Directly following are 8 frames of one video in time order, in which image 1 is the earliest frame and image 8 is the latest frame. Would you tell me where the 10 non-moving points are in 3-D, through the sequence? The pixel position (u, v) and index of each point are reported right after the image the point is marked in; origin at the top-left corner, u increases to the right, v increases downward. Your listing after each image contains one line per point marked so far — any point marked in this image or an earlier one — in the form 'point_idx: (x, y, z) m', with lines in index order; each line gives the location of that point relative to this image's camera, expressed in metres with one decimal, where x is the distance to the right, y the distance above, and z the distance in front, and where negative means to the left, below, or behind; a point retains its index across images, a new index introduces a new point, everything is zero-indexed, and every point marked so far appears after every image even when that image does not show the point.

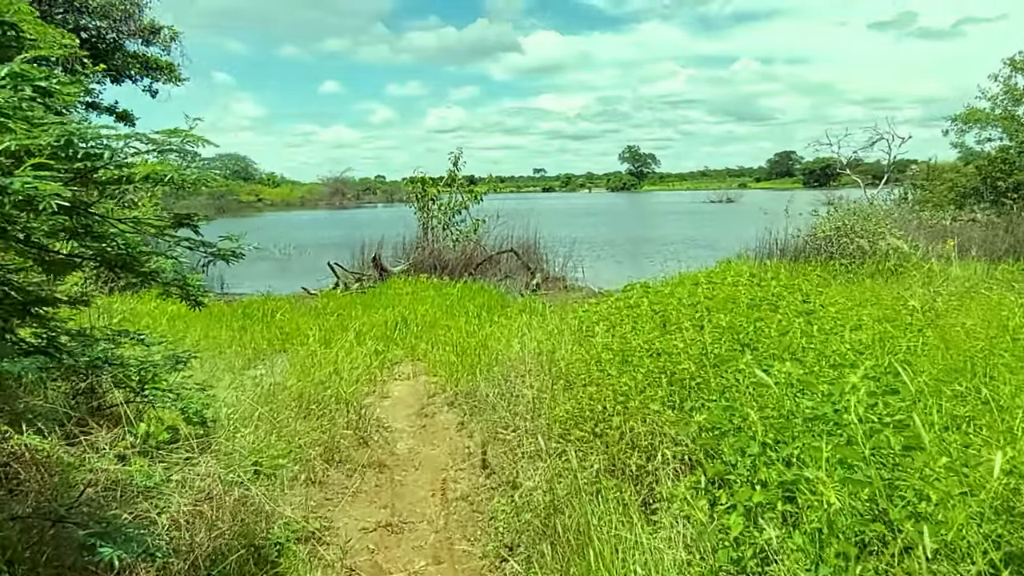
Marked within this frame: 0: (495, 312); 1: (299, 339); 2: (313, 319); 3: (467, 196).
0: (-0.2, -0.4, +10.6) m
1: (-2.5, -0.6, +8.8) m
2: (-2.7, -0.5, +10.1) m
3: (-1.0, +2.1, +16.8) m
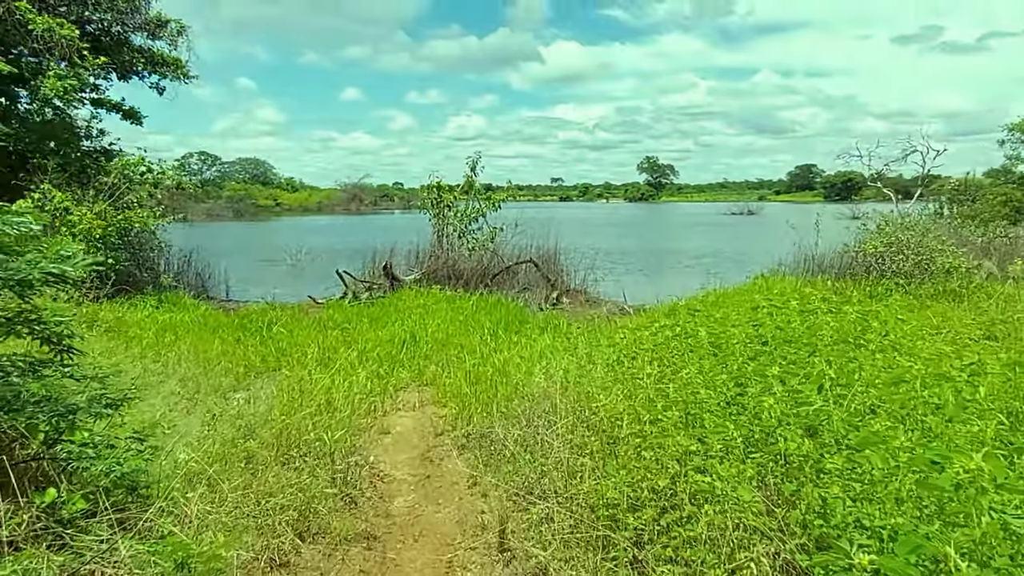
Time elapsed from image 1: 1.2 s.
0: (0.0, -0.6, +9.7) m
1: (-2.3, -0.8, +7.9) m
2: (-2.5, -0.6, +9.3) m
3: (-0.6, +1.8, +15.9) m
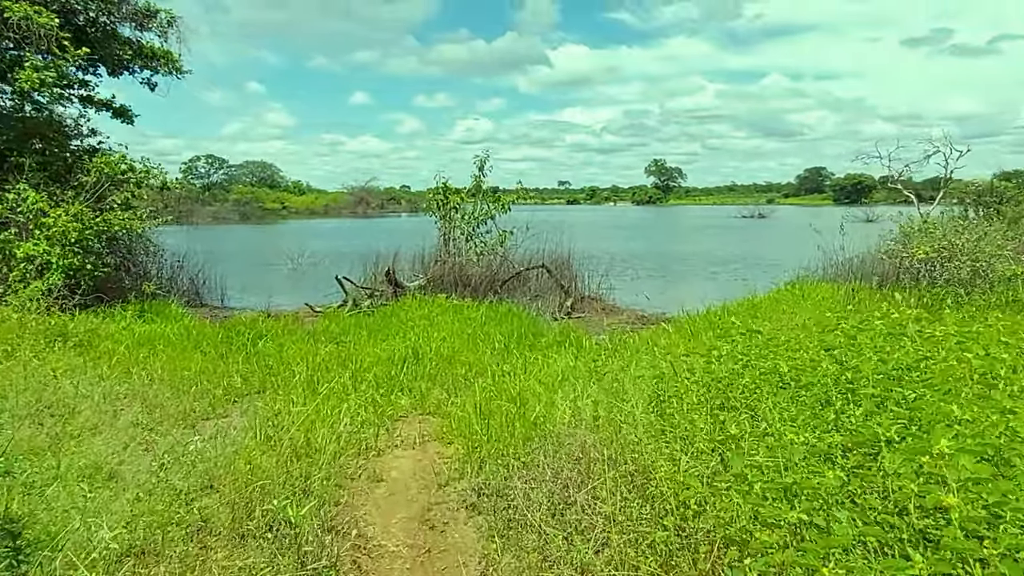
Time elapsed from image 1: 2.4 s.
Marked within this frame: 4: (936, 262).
0: (+0.2, -0.7, +8.7) m
1: (-2.2, -0.9, +7.0) m
2: (-2.3, -0.7, +8.4) m
3: (-0.4, +1.7, +14.9) m
4: (+6.1, +0.4, +10.7) m
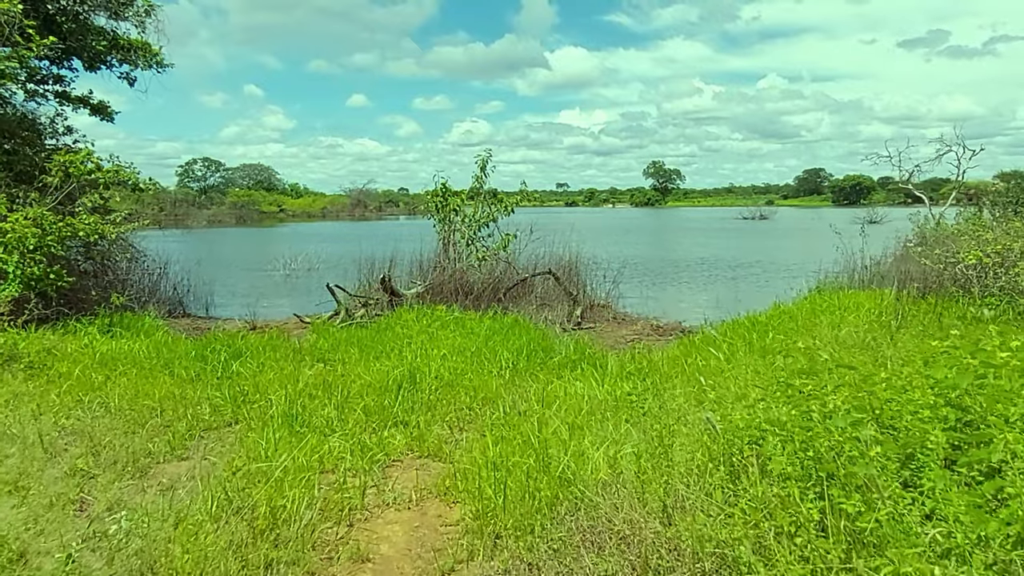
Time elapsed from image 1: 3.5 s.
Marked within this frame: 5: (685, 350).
0: (+0.3, -0.8, +7.7) m
1: (-2.1, -1.0, +6.0) m
2: (-2.2, -0.8, +7.4) m
3: (-0.3, +1.5, +14.0) m
4: (+6.2, +0.2, +9.7) m
5: (+1.8, -0.7, +7.7) m
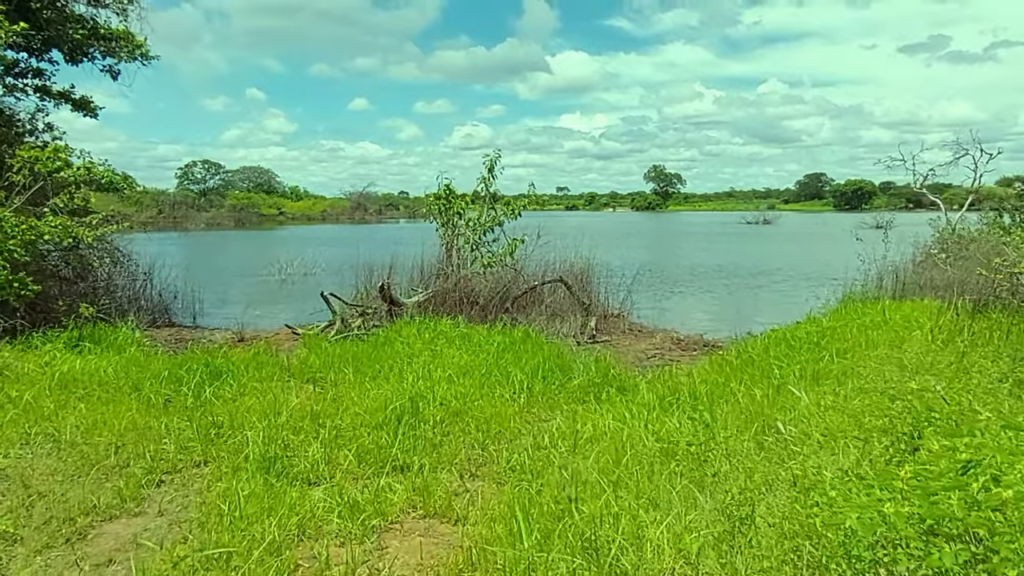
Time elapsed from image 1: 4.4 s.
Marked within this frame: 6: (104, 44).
0: (+0.4, -0.9, +6.8) m
1: (-1.9, -1.1, +5.1) m
2: (-2.1, -0.9, +6.4) m
3: (-0.1, +1.4, +13.1) m
4: (+6.4, +0.1, +8.8) m
5: (+1.9, -0.8, +6.8) m
6: (-7.0, +4.2, +12.7) m
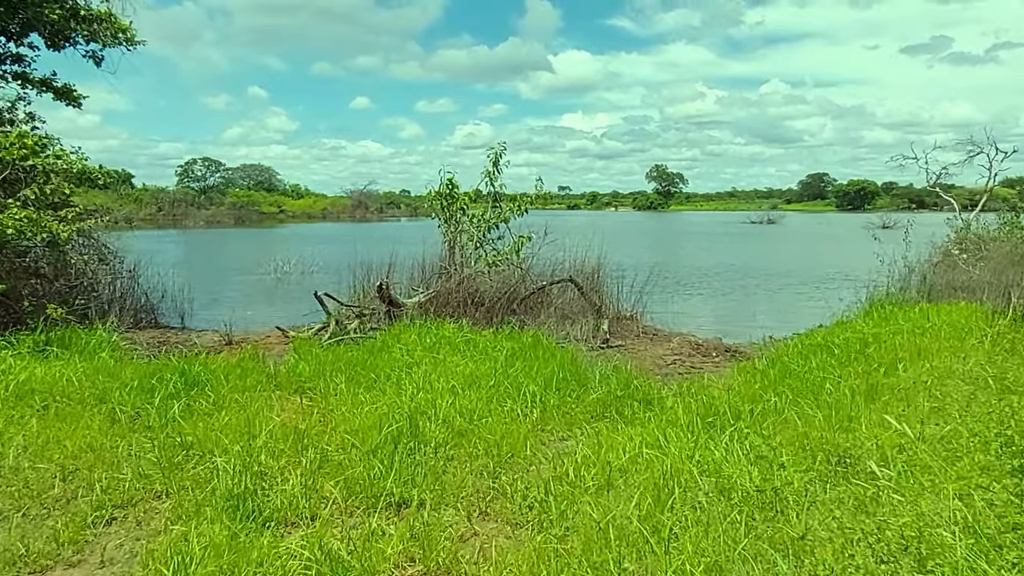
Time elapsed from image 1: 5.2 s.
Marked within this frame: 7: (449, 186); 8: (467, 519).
0: (+0.5, -1.0, +6.0) m
1: (-1.8, -1.1, +4.3) m
2: (-2.0, -1.0, +5.7) m
3: (0.0, +1.4, +12.3) m
4: (+6.5, +0.1, +8.0) m
5: (+2.0, -0.8, +6.0) m
6: (-6.9, +4.2, +11.9) m
7: (-1.0, +1.7, +12.1) m
8: (-0.2, -1.2, +3.7) m
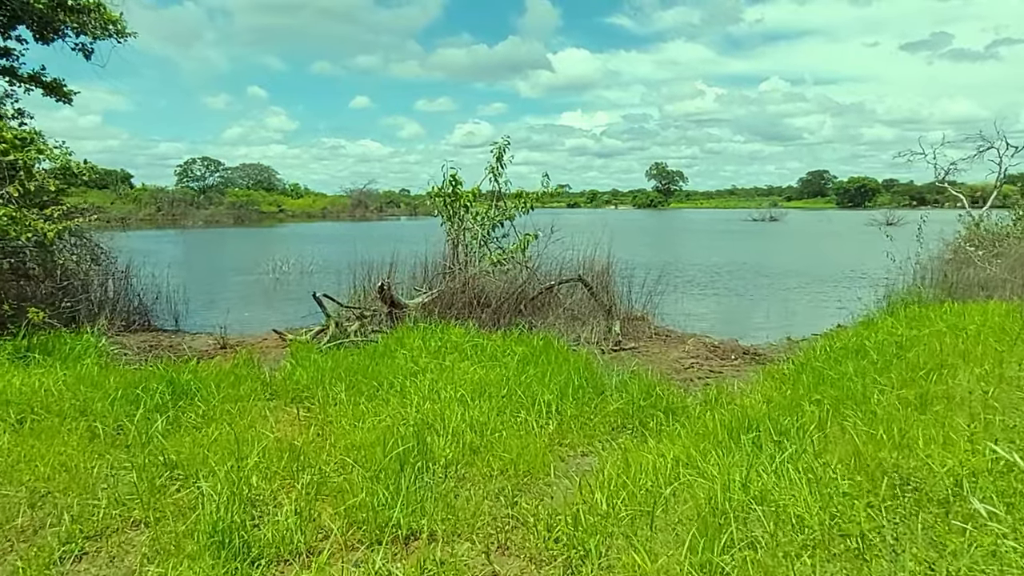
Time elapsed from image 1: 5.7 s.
0: (+0.6, -1.0, +5.6) m
1: (-1.7, -1.1, +3.9) m
2: (-1.9, -1.0, +5.2) m
3: (+0.1, +1.4, +11.8) m
4: (+6.6, +0.1, +7.6) m
5: (+2.1, -0.8, +5.5) m
6: (-6.8, +4.2, +11.5) m
7: (-0.9, +1.7, +11.7) m
8: (-0.1, -1.2, +3.2) m
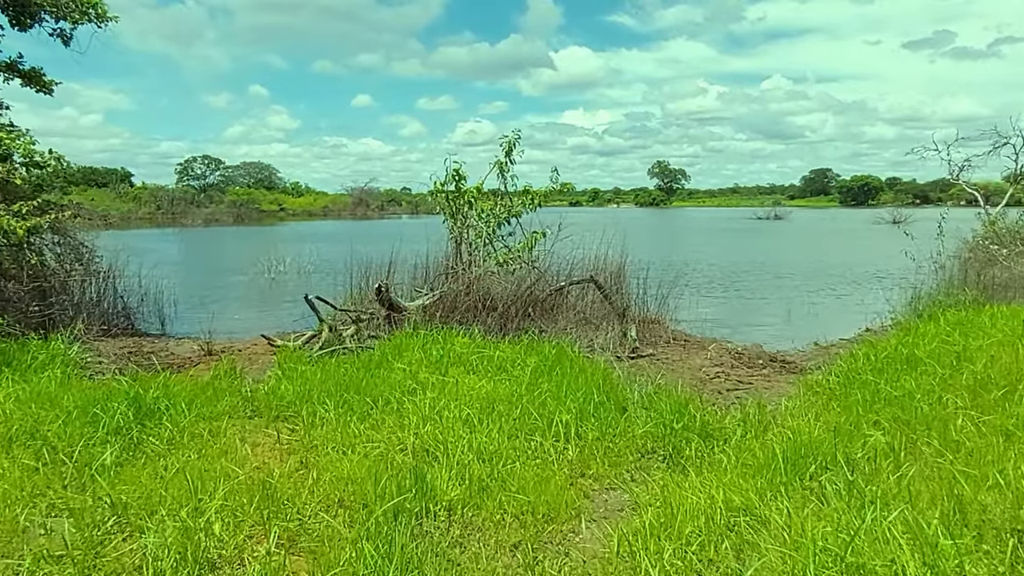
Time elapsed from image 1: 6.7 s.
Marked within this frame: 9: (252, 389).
0: (+0.7, -1.0, +4.8) m
1: (-1.6, -1.2, +3.1) m
2: (-1.8, -1.0, +4.5) m
3: (+0.2, +1.4, +11.1) m
4: (+6.7, +0.1, +6.8) m
5: (+2.2, -0.9, +4.8) m
6: (-6.7, +4.2, +10.7) m
7: (-0.8, +1.7, +10.9) m
8: (0.0, -1.2, +2.5) m
9: (-2.3, -0.9, +6.5) m
